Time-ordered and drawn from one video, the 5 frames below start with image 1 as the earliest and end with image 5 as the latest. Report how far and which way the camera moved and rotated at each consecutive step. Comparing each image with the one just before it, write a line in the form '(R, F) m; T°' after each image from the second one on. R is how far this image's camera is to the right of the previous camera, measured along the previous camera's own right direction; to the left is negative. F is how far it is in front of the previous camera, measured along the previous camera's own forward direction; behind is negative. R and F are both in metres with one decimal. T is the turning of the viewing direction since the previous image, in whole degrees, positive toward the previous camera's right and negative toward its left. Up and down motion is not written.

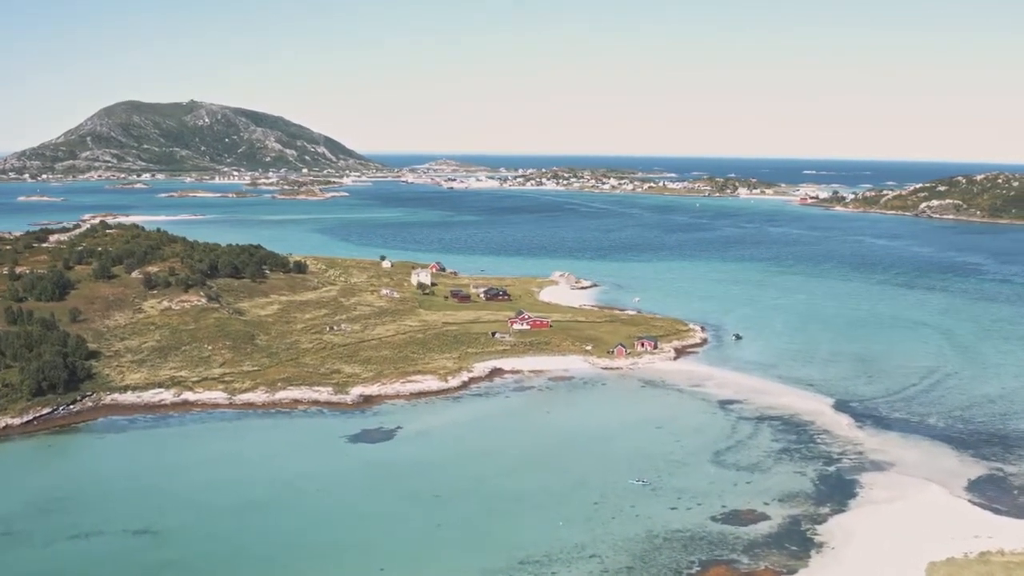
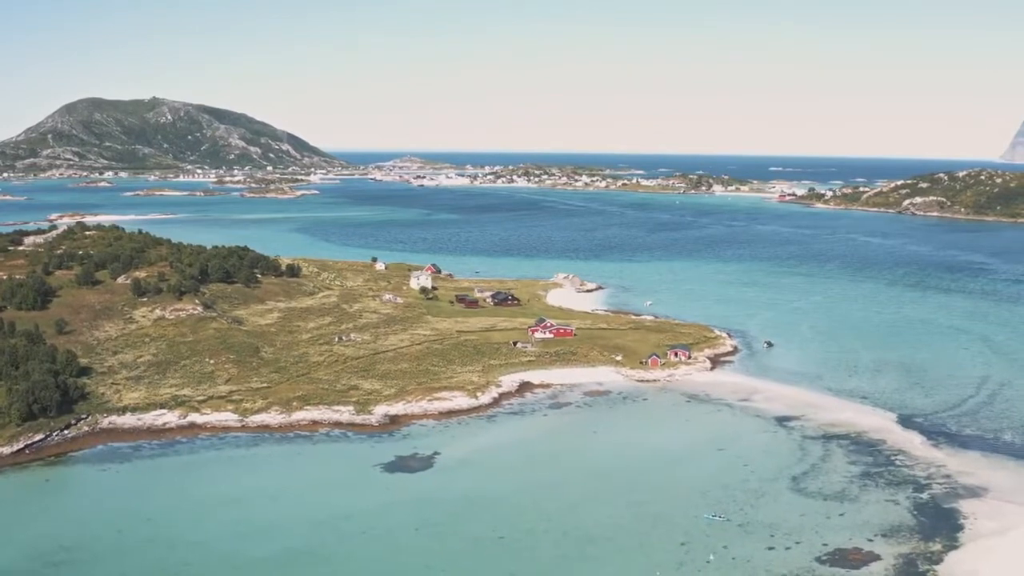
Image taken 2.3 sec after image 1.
(-2.6, +2.8) m; +2°
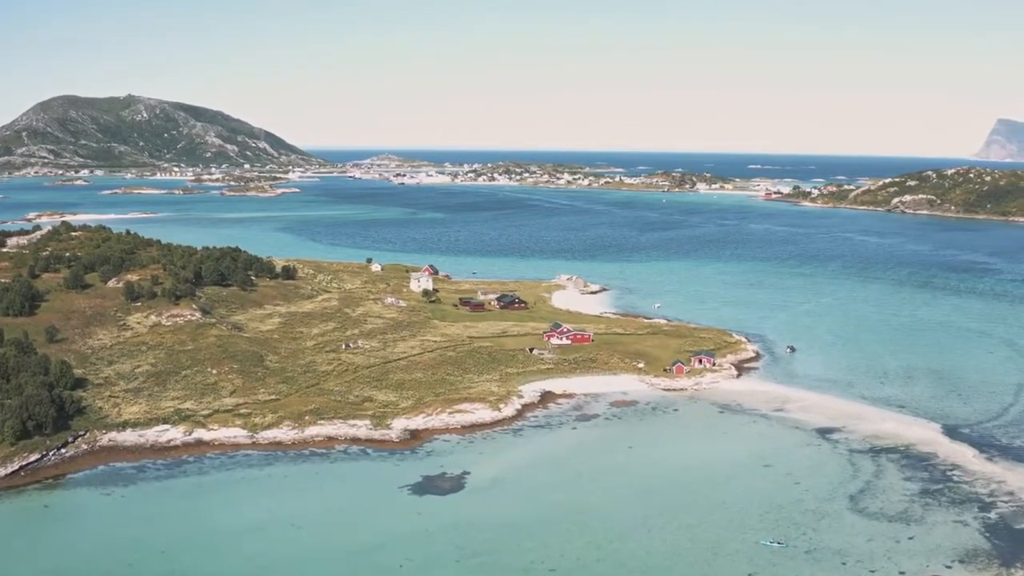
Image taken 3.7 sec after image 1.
(-1.7, +1.8) m; +1°
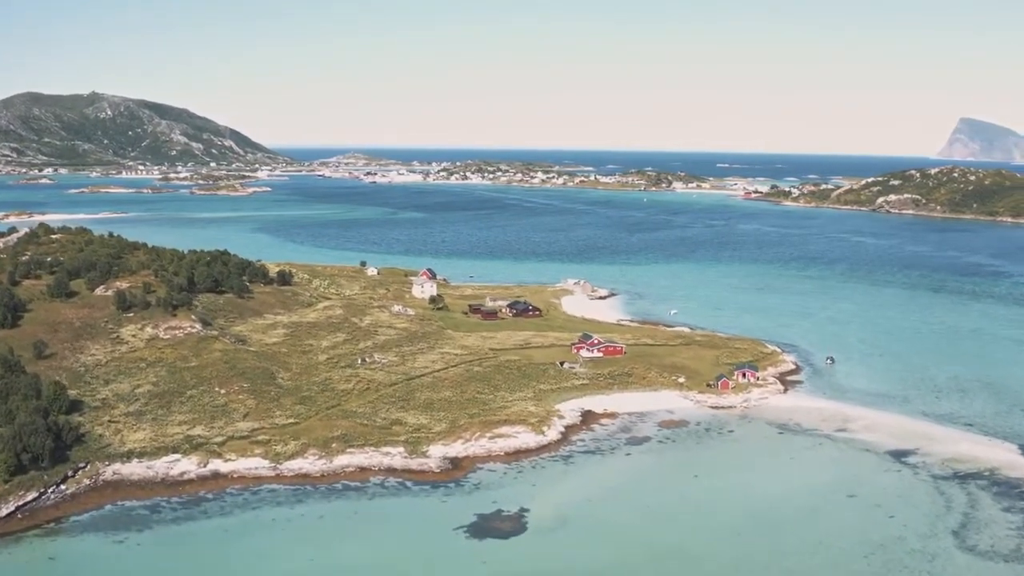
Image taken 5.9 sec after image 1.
(-2.6, +2.7) m; +2°
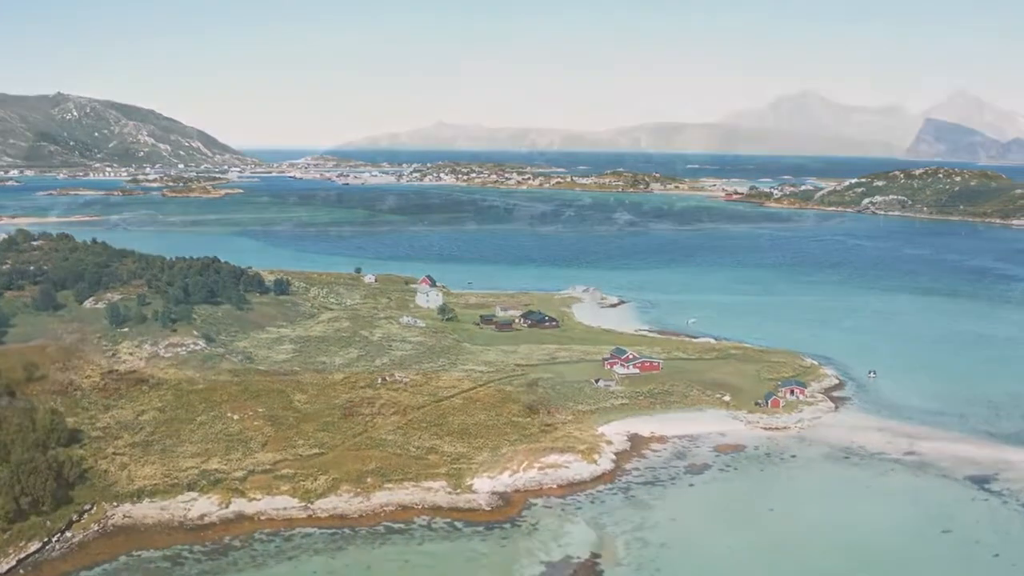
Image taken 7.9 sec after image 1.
(-2.4, +2.5) m; +2°
